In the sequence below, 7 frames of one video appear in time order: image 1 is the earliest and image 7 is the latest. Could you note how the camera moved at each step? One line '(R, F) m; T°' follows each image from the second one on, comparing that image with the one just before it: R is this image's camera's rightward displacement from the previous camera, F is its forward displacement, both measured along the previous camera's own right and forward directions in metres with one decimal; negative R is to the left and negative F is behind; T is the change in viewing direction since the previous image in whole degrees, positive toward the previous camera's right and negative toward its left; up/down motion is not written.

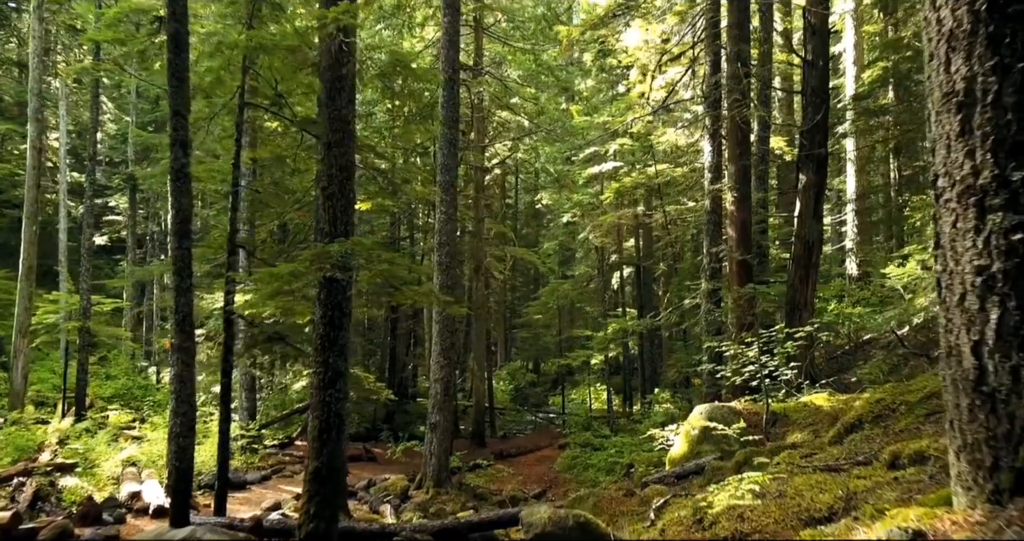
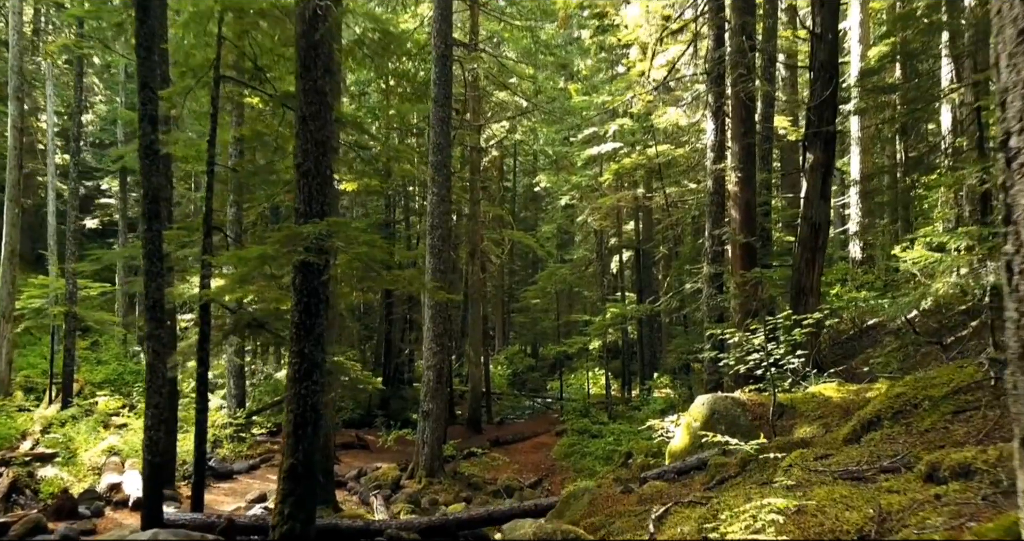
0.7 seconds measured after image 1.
(+0.1, +0.4) m; 0°
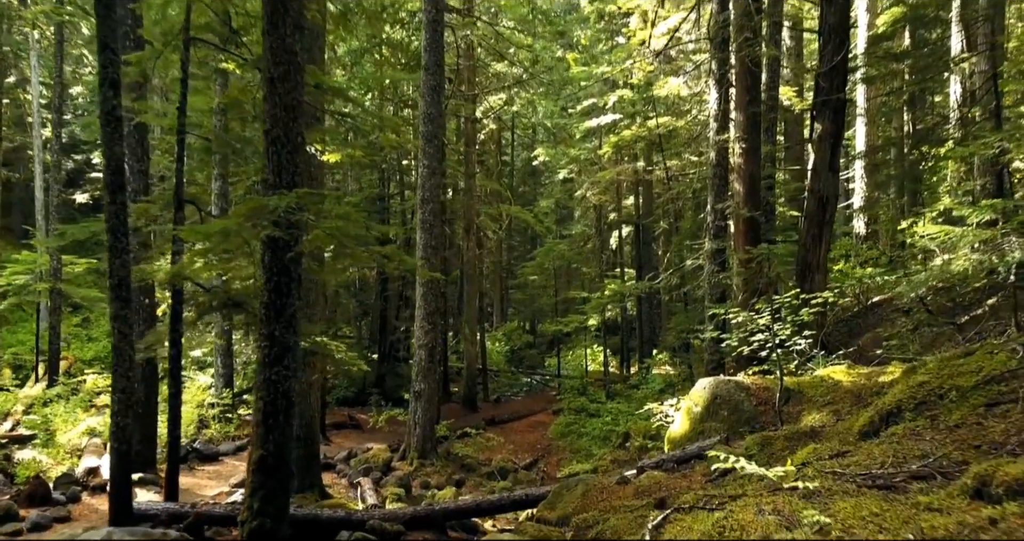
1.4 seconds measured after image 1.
(+0.1, +0.5) m; 0°
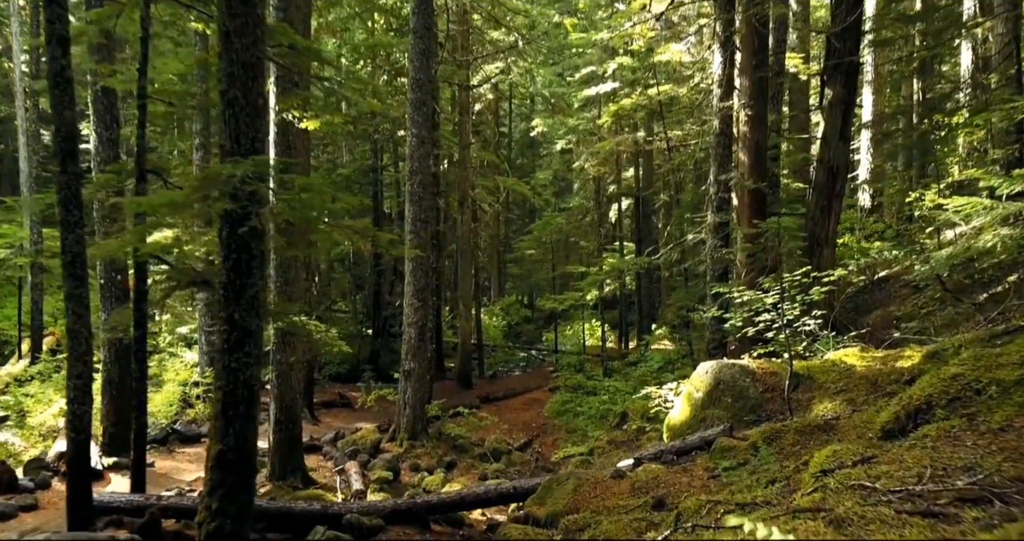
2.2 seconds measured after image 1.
(+0.1, +0.5) m; 0°
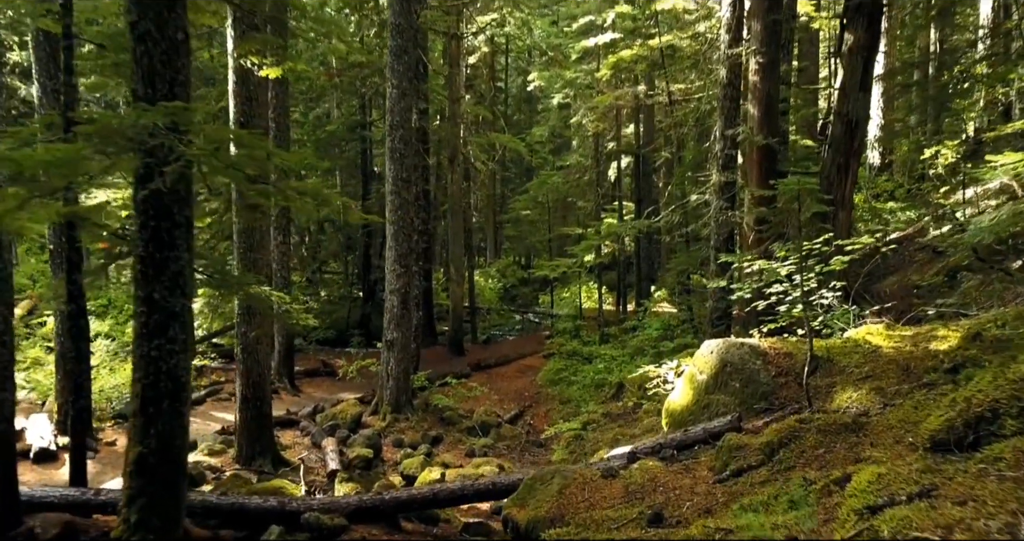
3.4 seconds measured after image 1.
(+0.2, +0.8) m; 0°
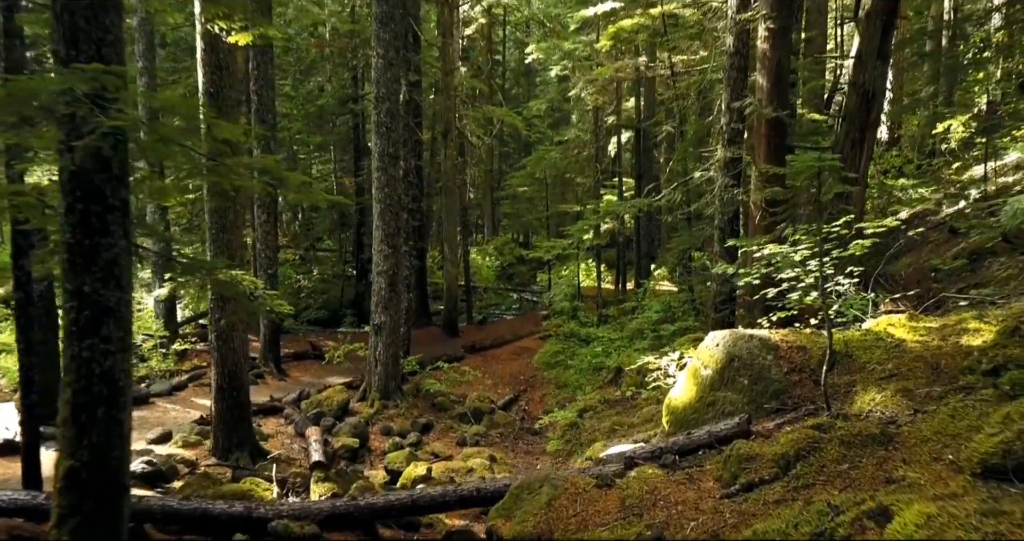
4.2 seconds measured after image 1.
(+0.1, +0.5) m; 0°
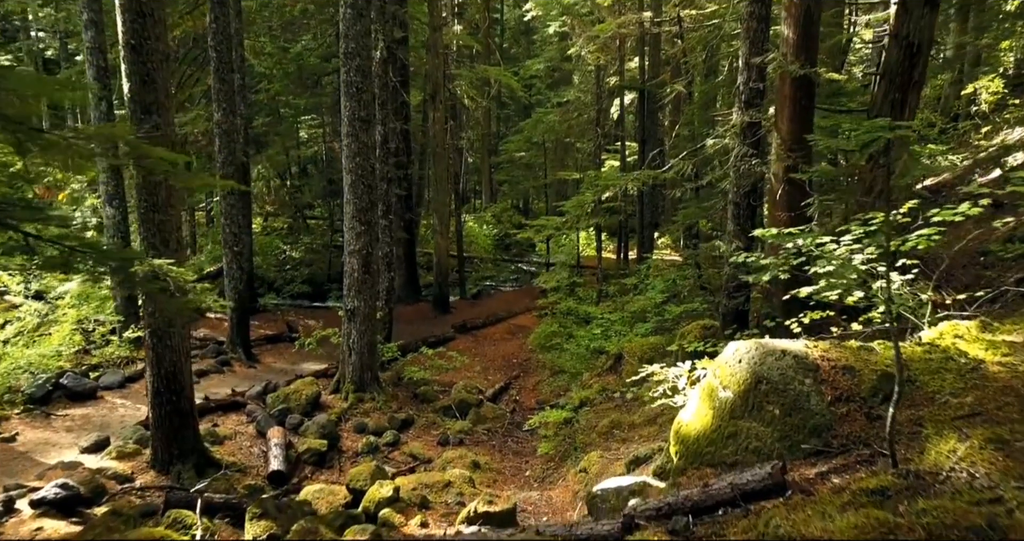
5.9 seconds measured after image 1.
(+0.2, +1.1) m; 0°
